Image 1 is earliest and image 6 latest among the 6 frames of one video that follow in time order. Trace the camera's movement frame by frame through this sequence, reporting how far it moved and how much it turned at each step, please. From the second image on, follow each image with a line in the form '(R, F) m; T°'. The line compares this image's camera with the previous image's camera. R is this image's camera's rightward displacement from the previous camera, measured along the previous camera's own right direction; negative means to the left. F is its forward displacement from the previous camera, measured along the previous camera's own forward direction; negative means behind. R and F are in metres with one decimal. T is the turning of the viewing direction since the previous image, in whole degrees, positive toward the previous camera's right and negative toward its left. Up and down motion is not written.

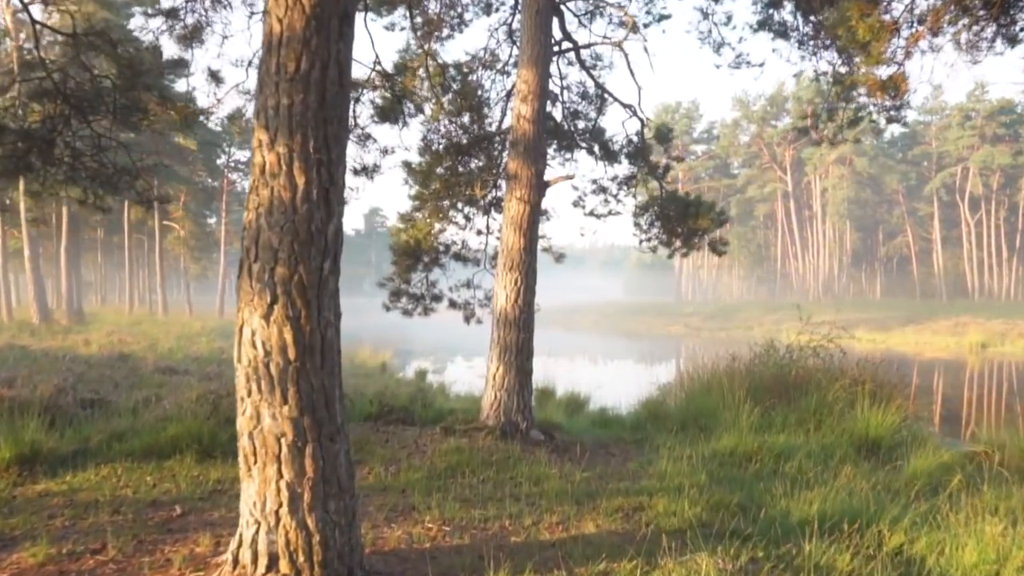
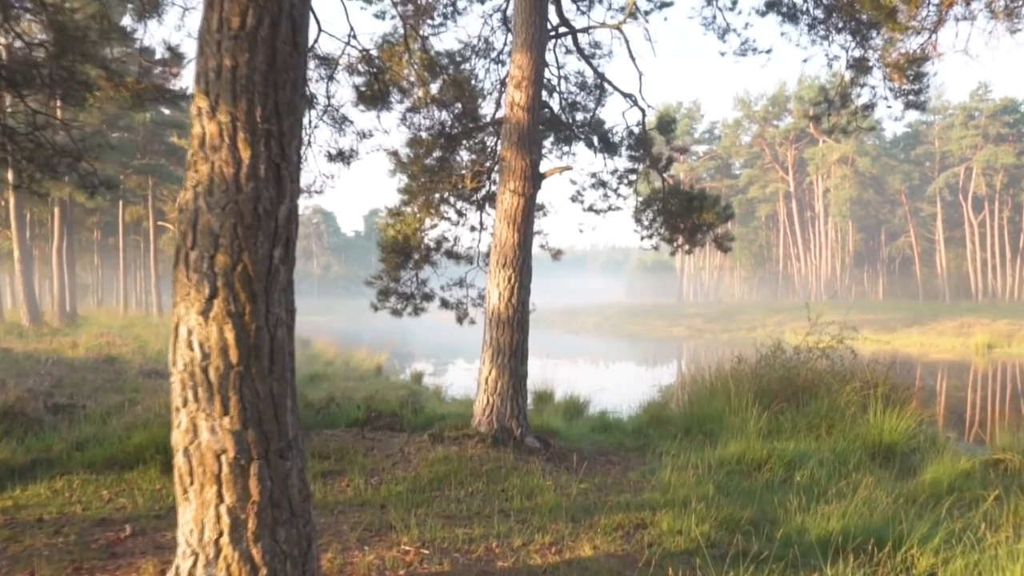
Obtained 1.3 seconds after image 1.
(+0.1, +0.4) m; 0°
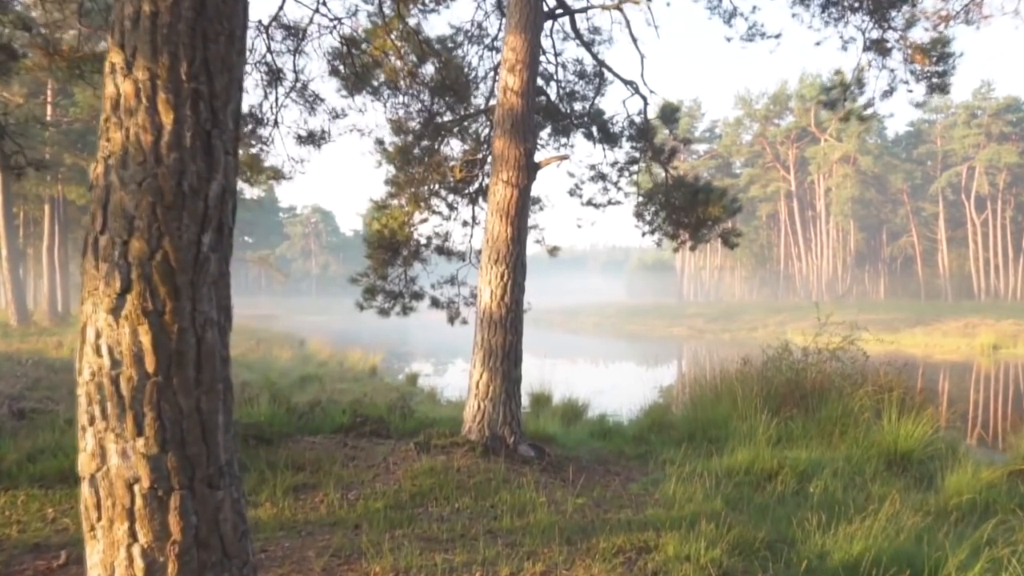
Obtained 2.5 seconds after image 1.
(+0.1, +0.5) m; 0°
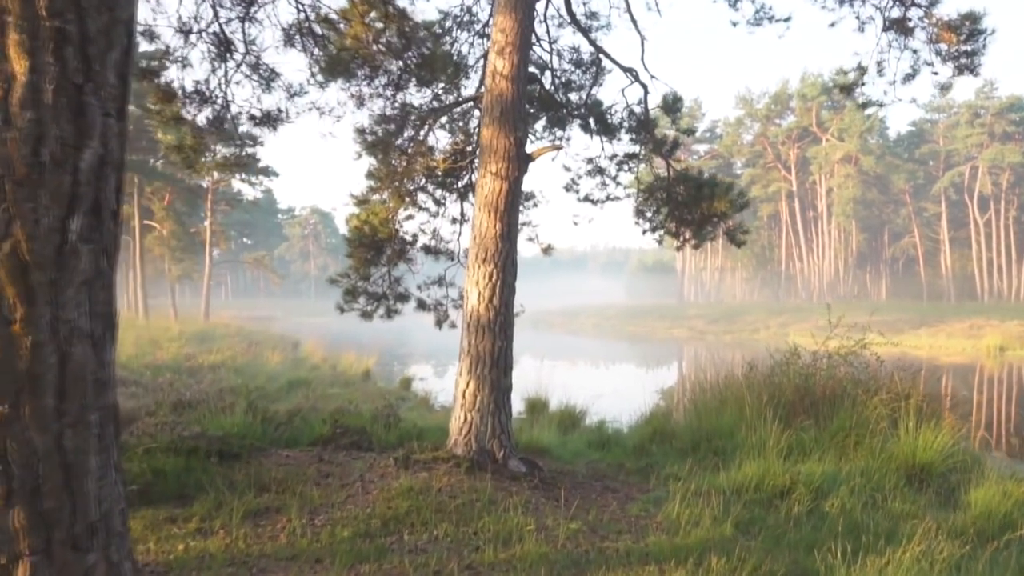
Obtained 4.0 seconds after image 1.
(+0.1, +0.5) m; 0°
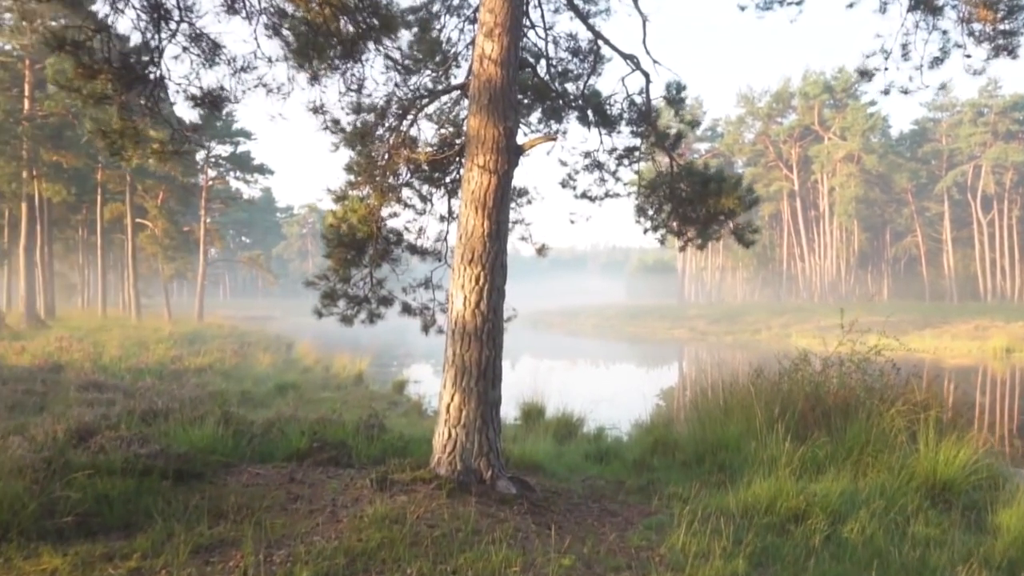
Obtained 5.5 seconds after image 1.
(+0.1, +0.5) m; 0°
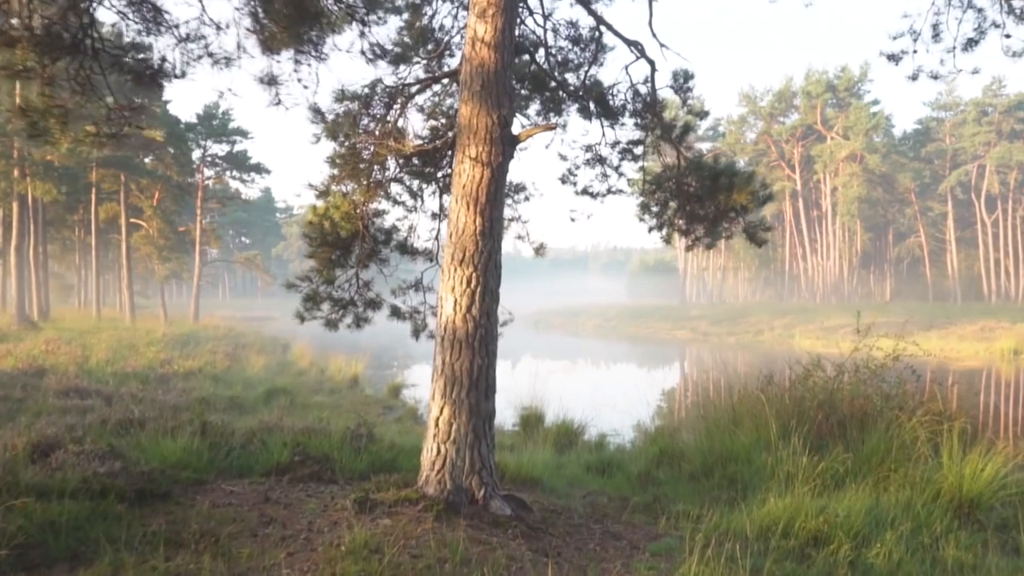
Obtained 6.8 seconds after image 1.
(0.0, +0.5) m; 0°
